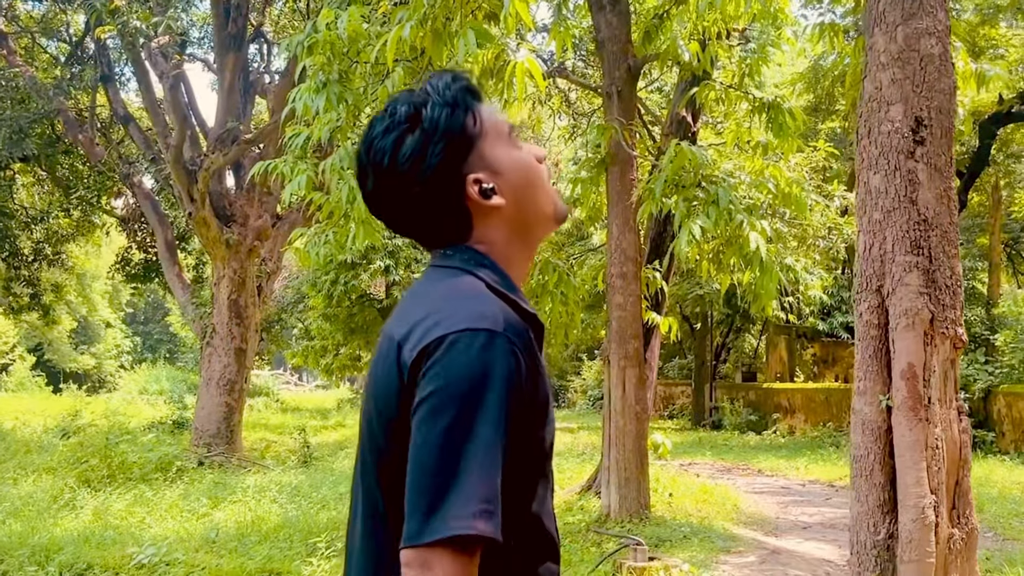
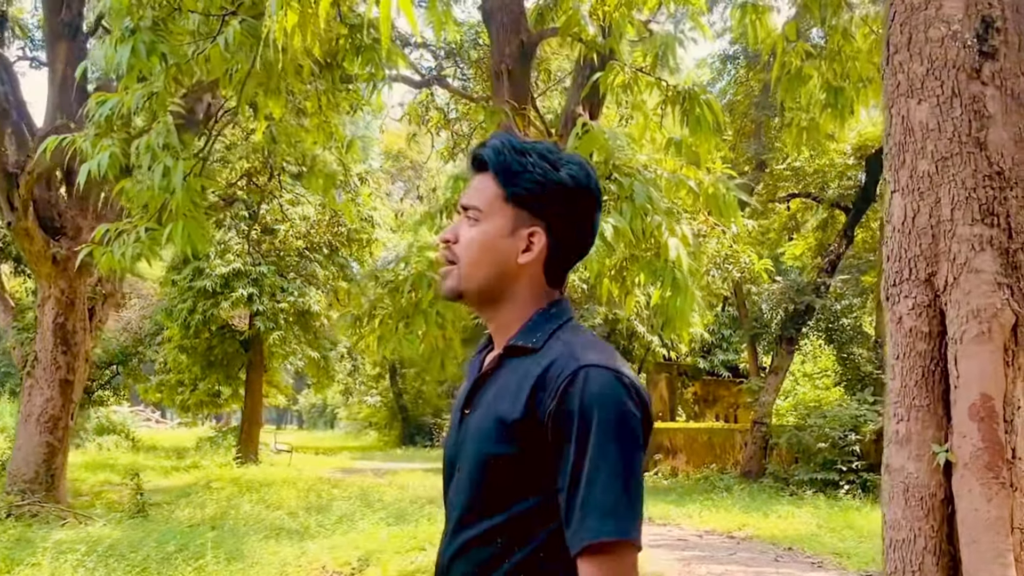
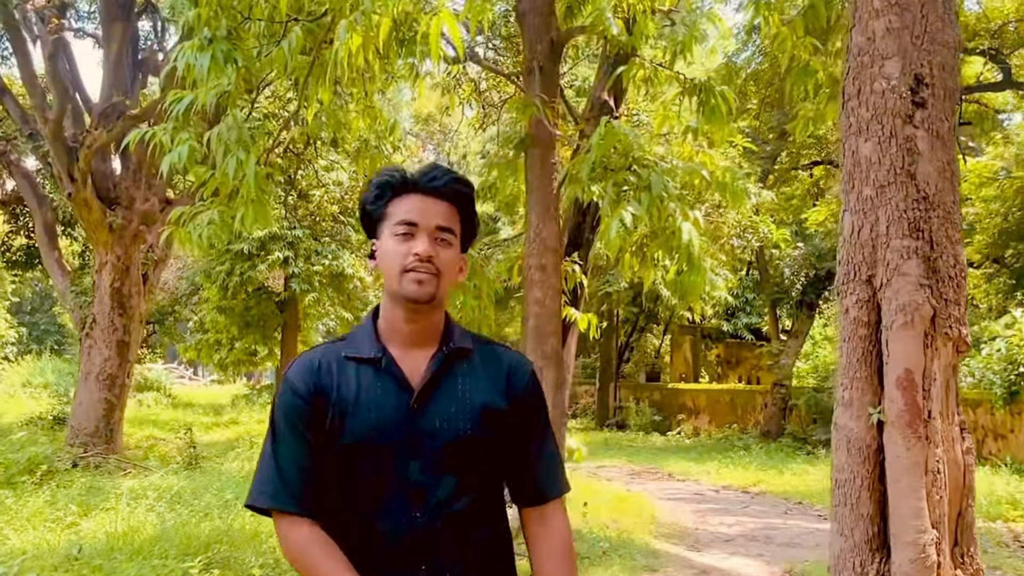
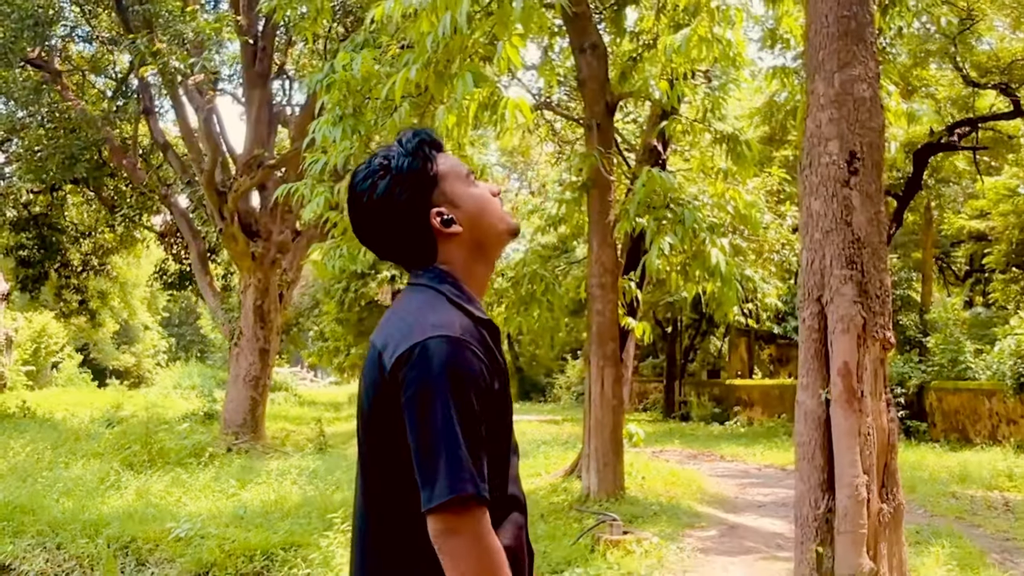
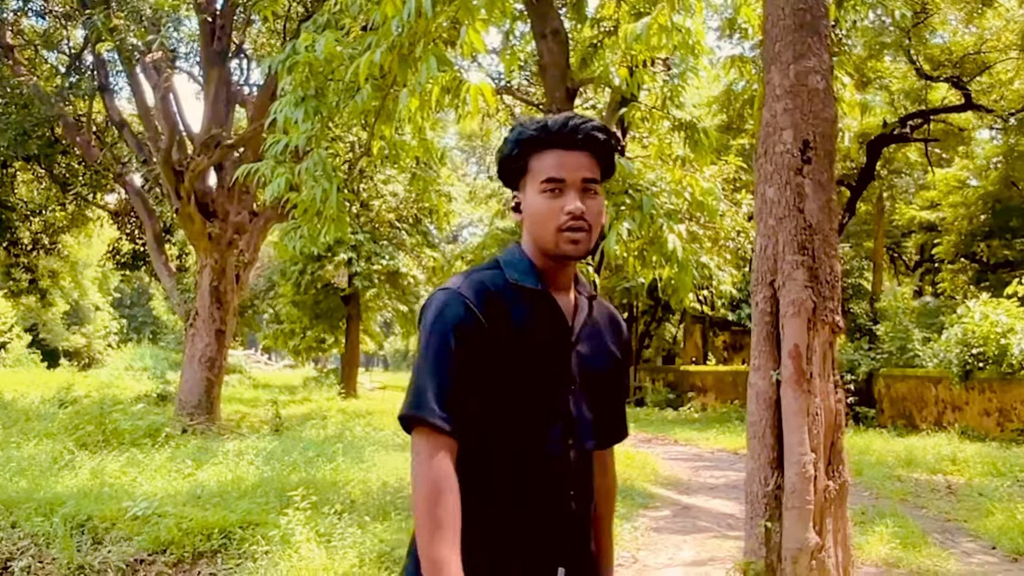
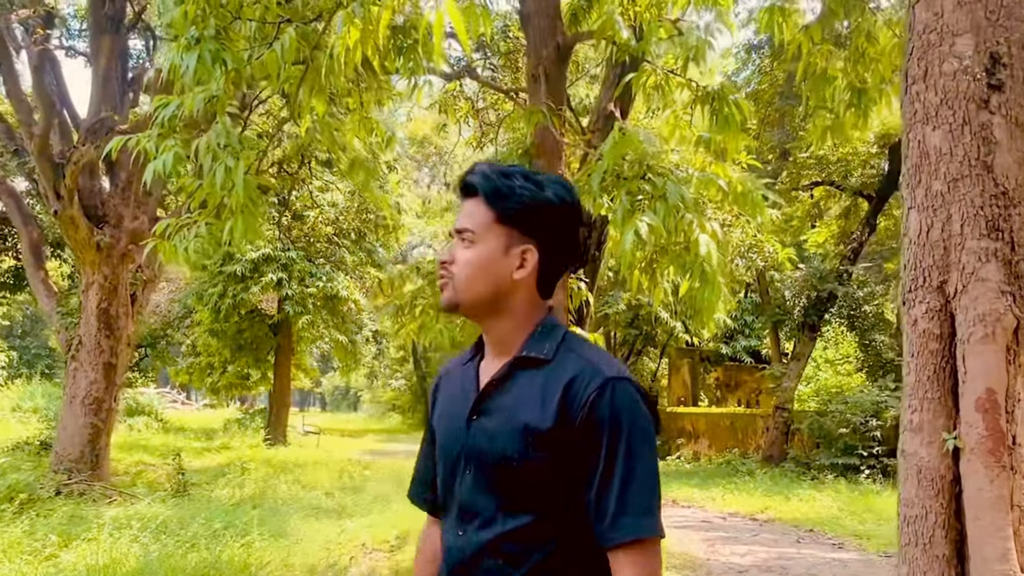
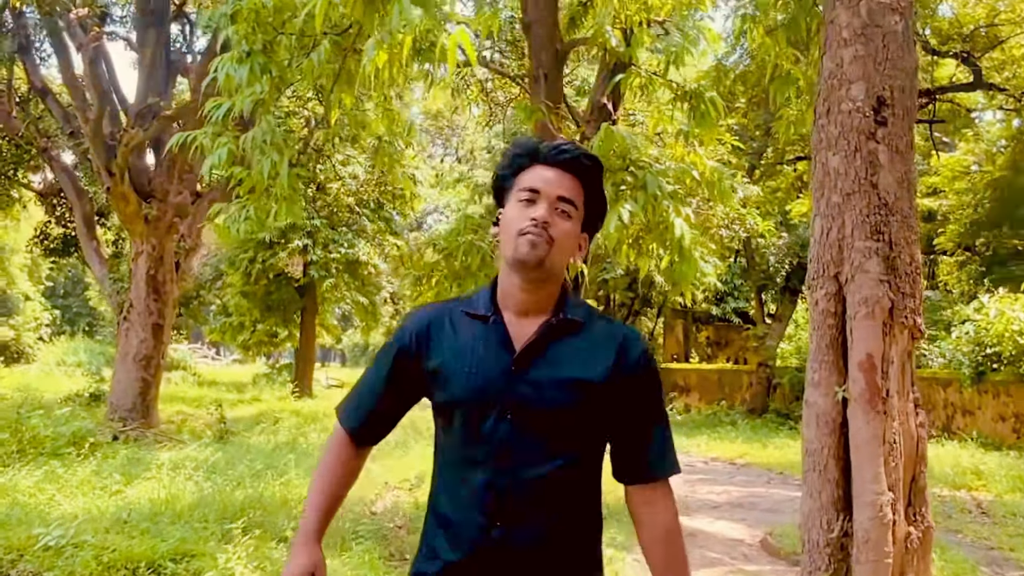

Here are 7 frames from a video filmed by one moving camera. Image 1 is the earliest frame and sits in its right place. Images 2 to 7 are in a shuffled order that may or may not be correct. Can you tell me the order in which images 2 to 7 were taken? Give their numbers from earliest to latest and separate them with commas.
4, 5, 7, 3, 6, 2
